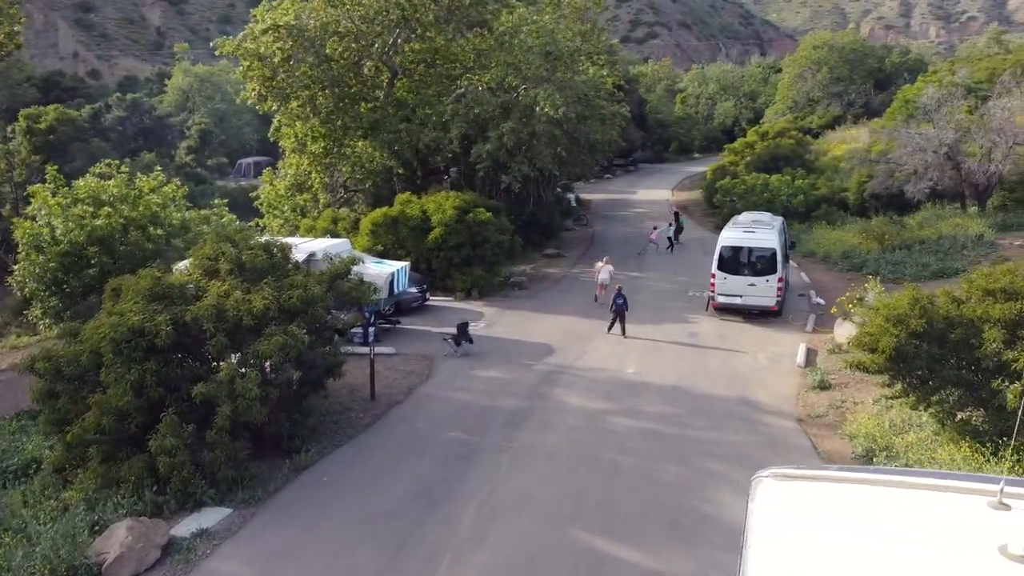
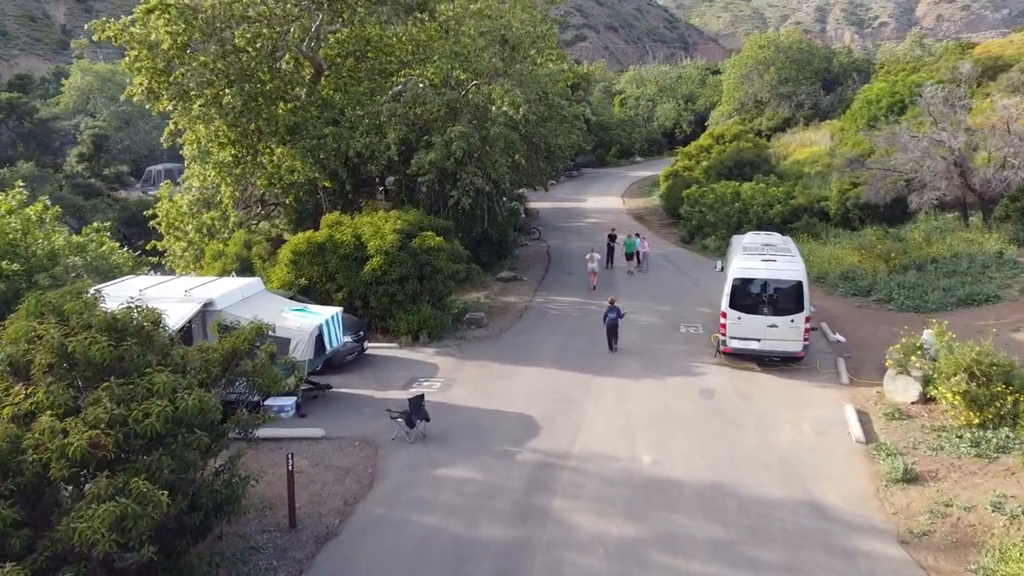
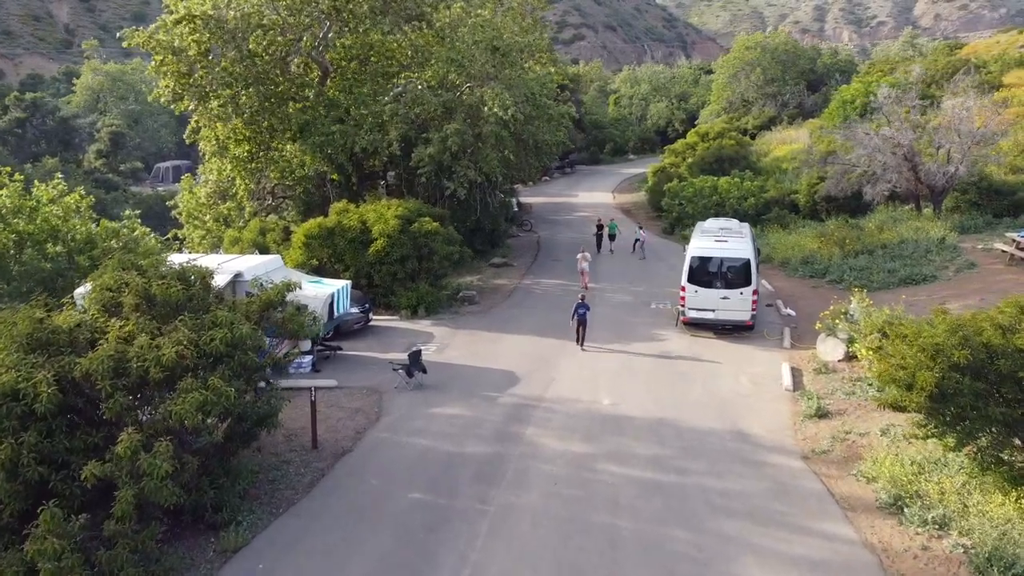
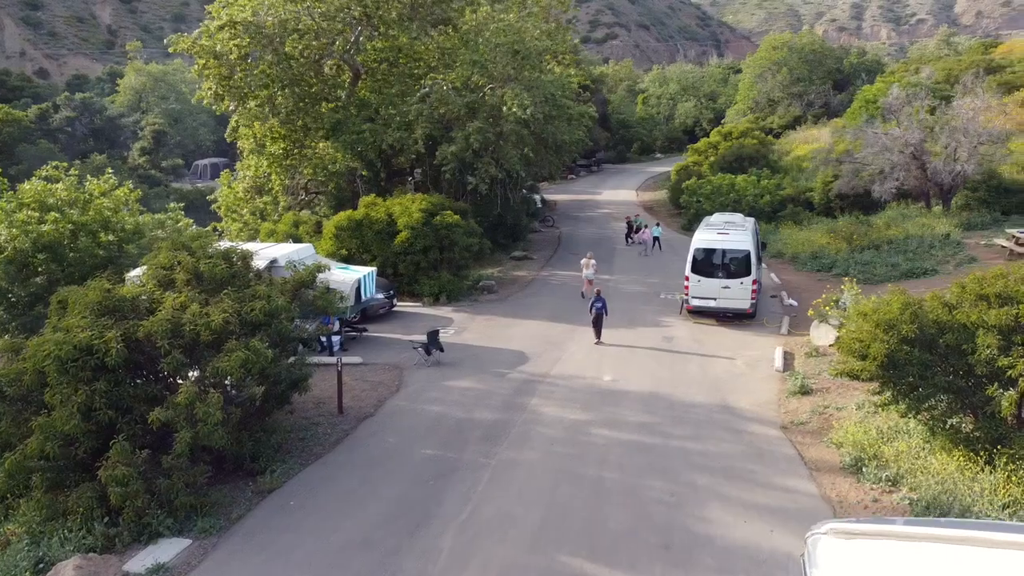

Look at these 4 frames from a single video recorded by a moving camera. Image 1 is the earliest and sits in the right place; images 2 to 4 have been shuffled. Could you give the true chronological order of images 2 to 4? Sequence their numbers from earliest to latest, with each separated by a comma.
4, 3, 2
